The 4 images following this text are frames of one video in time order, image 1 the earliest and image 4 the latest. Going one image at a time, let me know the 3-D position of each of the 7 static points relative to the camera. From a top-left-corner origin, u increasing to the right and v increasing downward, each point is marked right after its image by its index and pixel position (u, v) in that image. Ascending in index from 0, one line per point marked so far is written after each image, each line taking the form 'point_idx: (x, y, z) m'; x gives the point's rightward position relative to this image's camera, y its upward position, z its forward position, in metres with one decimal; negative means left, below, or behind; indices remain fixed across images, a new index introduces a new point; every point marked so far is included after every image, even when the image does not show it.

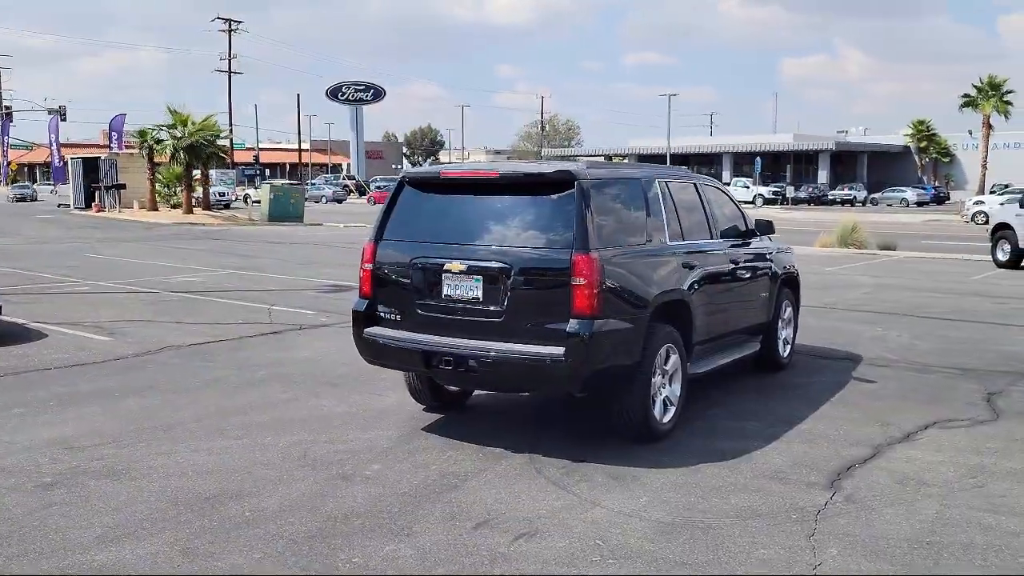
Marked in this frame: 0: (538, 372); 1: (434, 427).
0: (+0.2, -0.5, +6.0) m
1: (-0.6, -1.1, +7.2) m
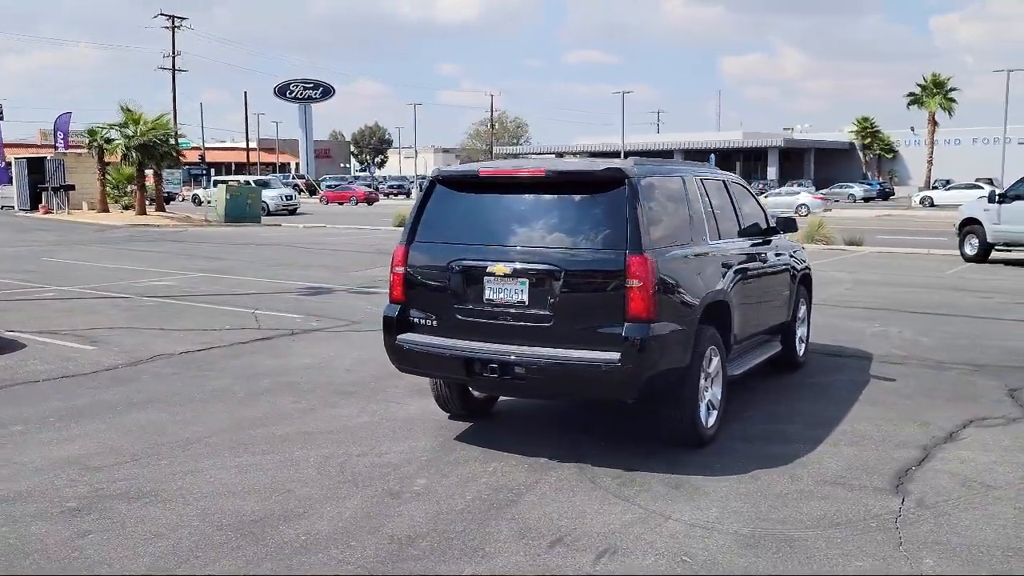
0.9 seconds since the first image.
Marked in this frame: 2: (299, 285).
0: (+0.5, -0.6, +5.7) m
1: (-0.3, -1.1, +6.9) m
2: (-3.6, +0.1, +16.0) m
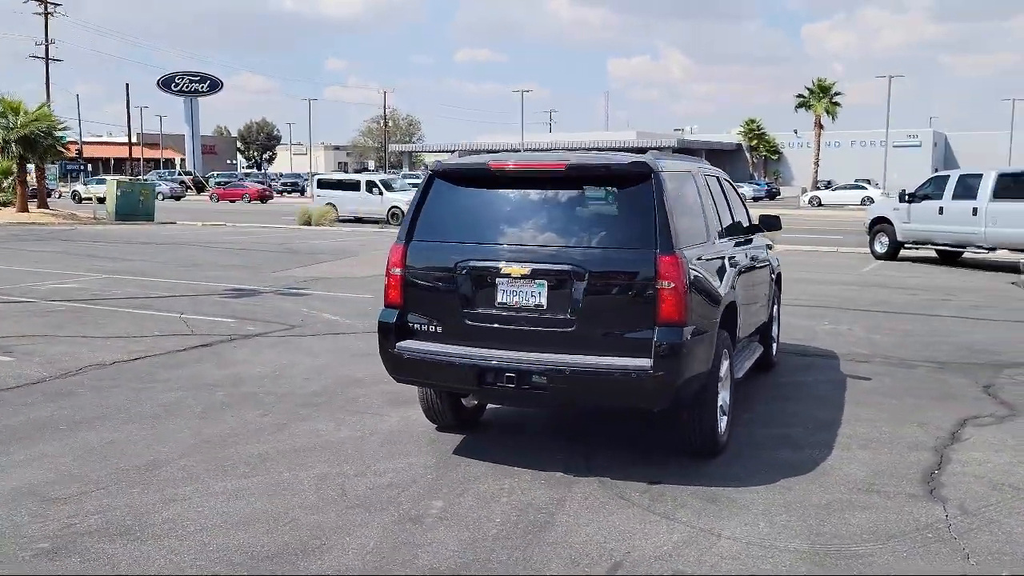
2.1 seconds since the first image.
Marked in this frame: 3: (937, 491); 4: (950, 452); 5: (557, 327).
0: (+0.6, -0.6, +5.4) m
1: (-0.3, -1.1, +6.4) m
2: (-4.7, 0.0, +15.0) m
3: (+2.5, -1.2, +5.5) m
4: (+3.0, -1.1, +6.3) m
5: (+0.3, -0.2, +5.5) m
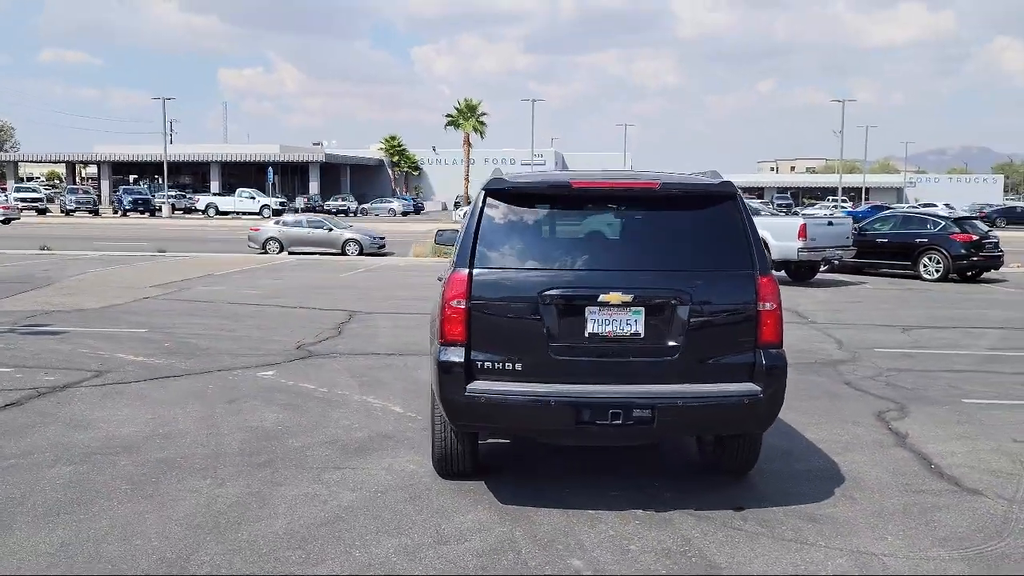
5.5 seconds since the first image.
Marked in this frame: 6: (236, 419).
0: (+1.2, -0.7, +5.2) m
1: (-0.1, -1.3, +5.8) m
2: (-7.5, -0.5, +12.0) m
3: (+2.9, -1.3, +6.0) m
4: (+3.0, -1.2, +6.9) m
5: (+0.8, -0.4, +5.2) m
6: (-2.2, -1.1, +7.6) m
